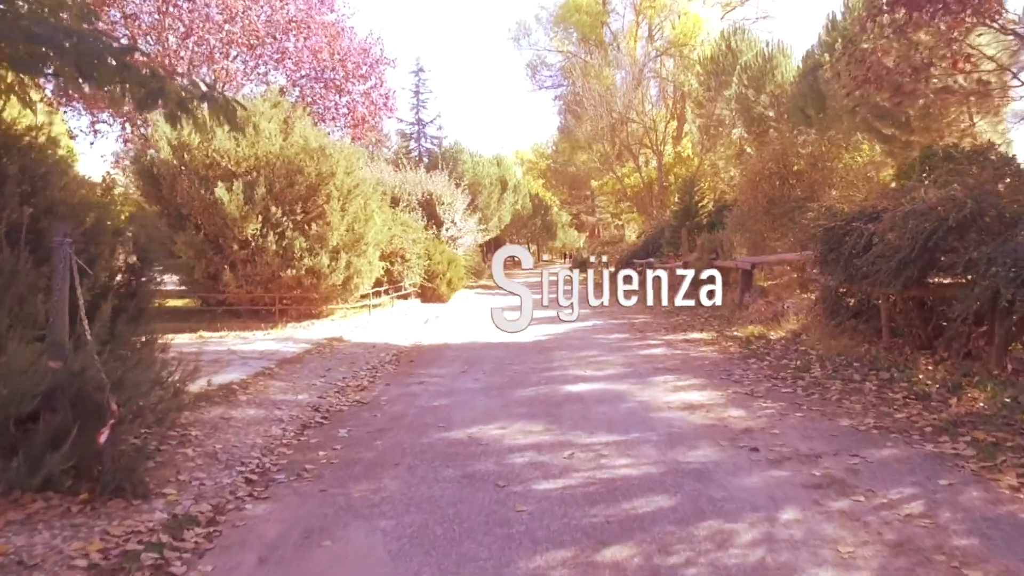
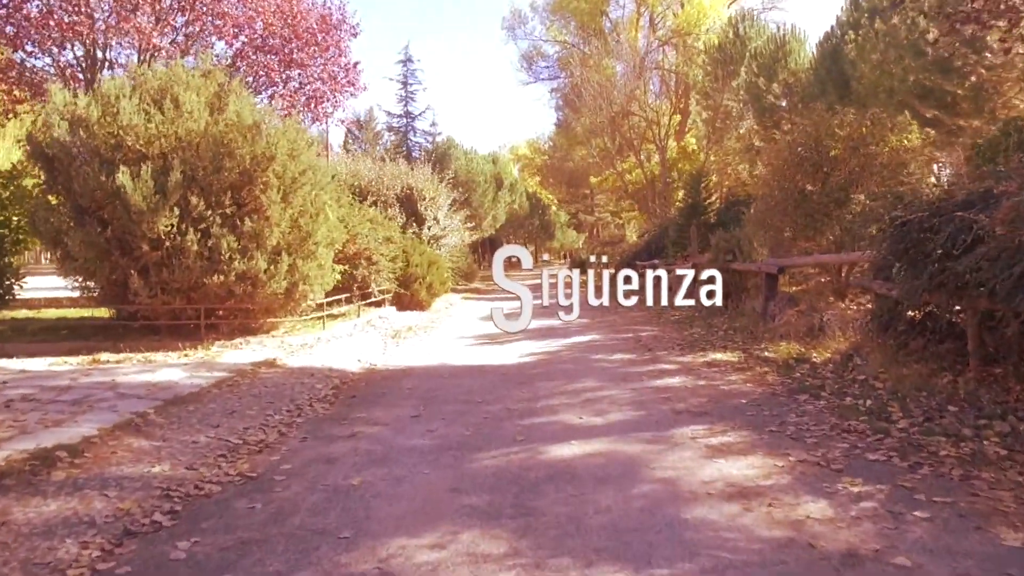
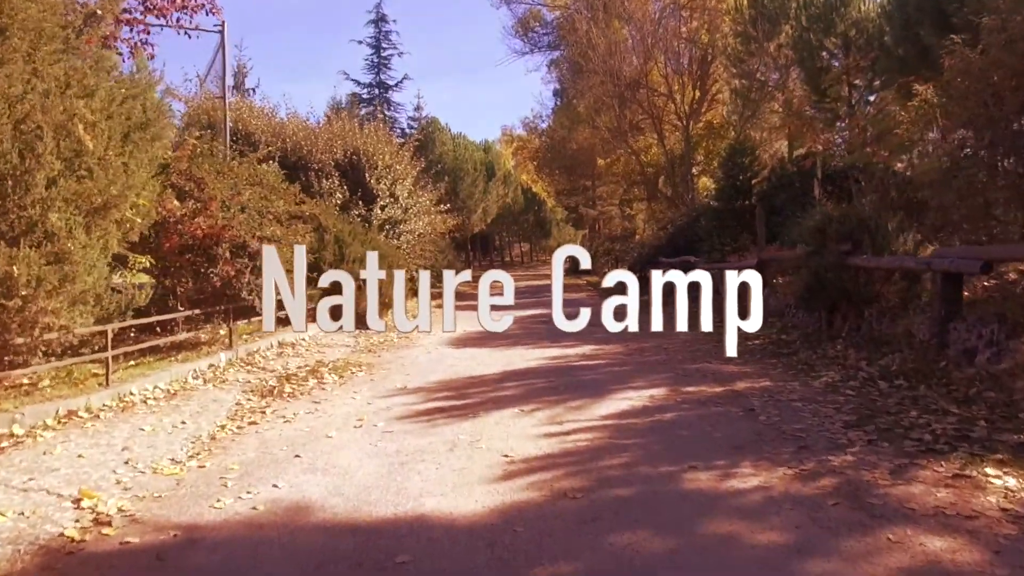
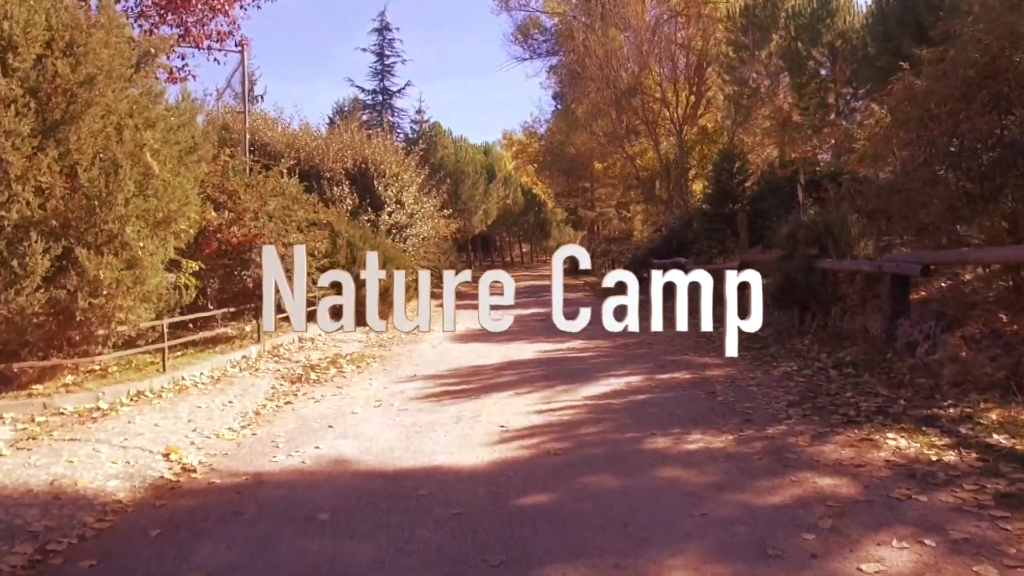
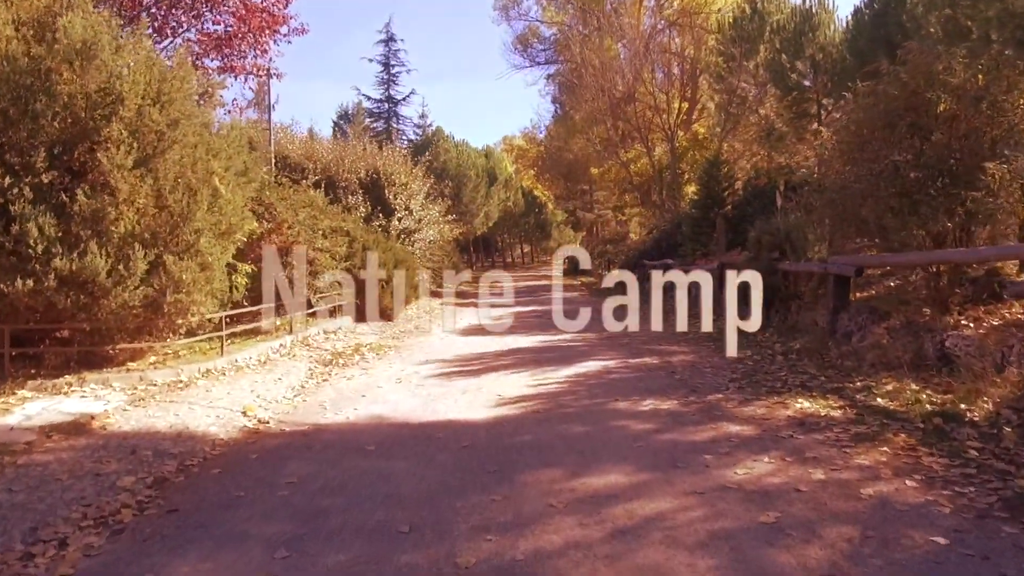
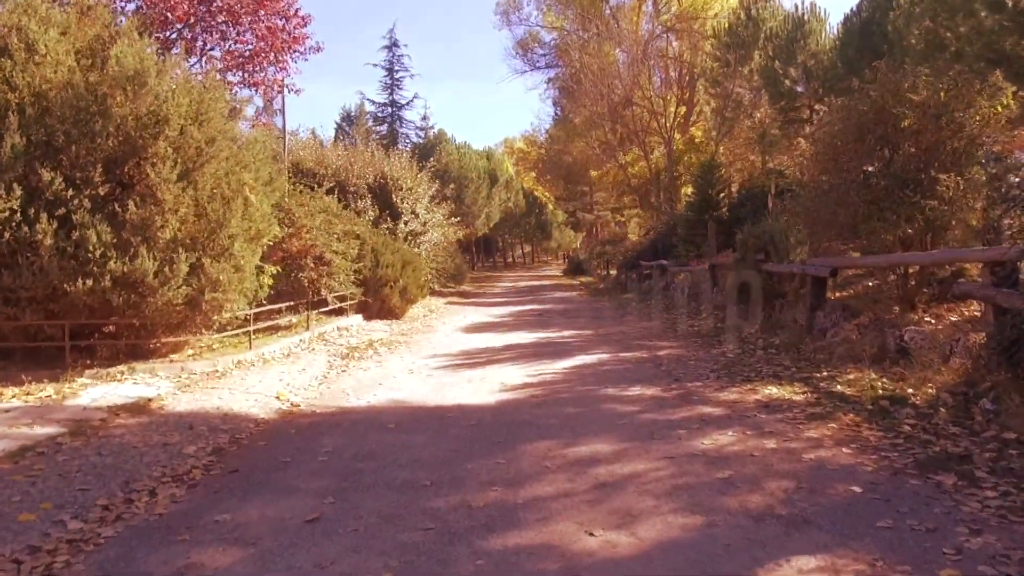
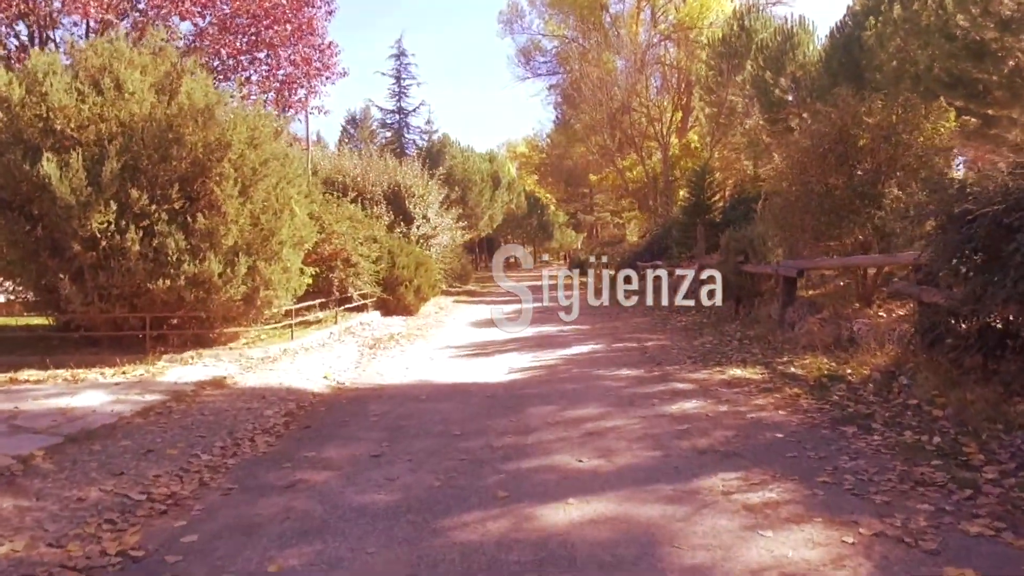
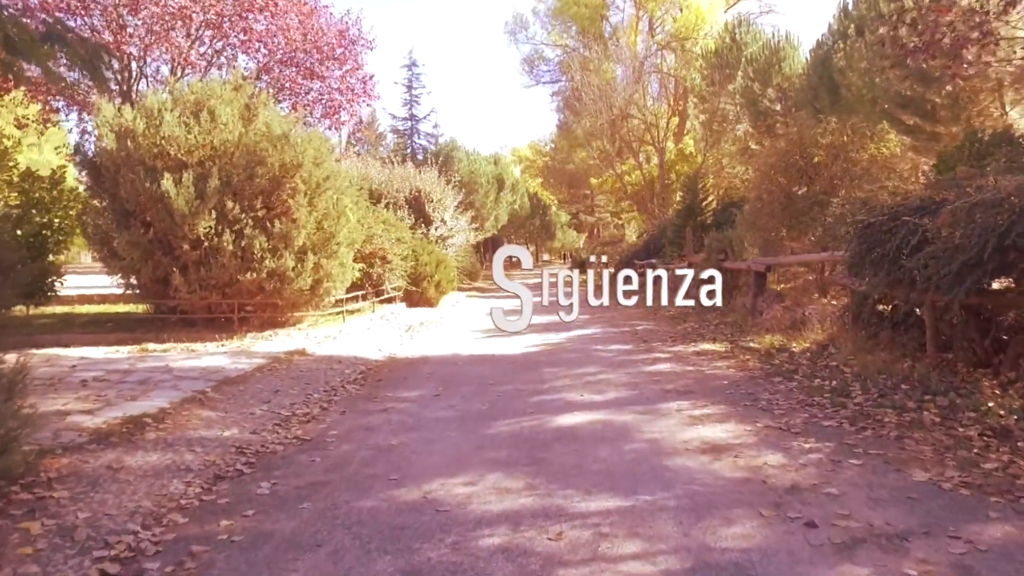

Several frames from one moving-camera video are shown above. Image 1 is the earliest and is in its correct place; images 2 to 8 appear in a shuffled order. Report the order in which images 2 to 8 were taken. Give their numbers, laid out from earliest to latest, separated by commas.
8, 2, 7, 6, 5, 4, 3
